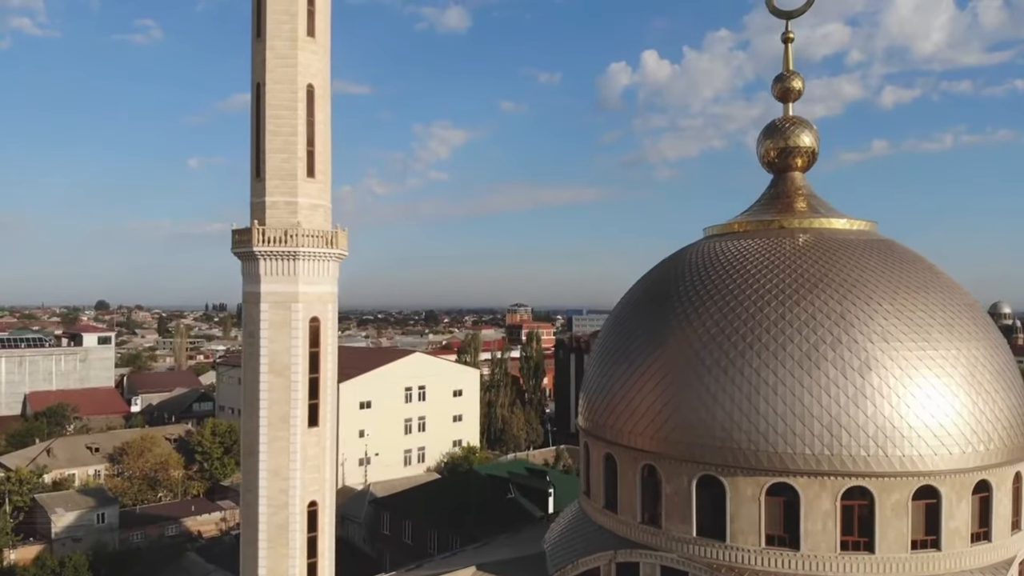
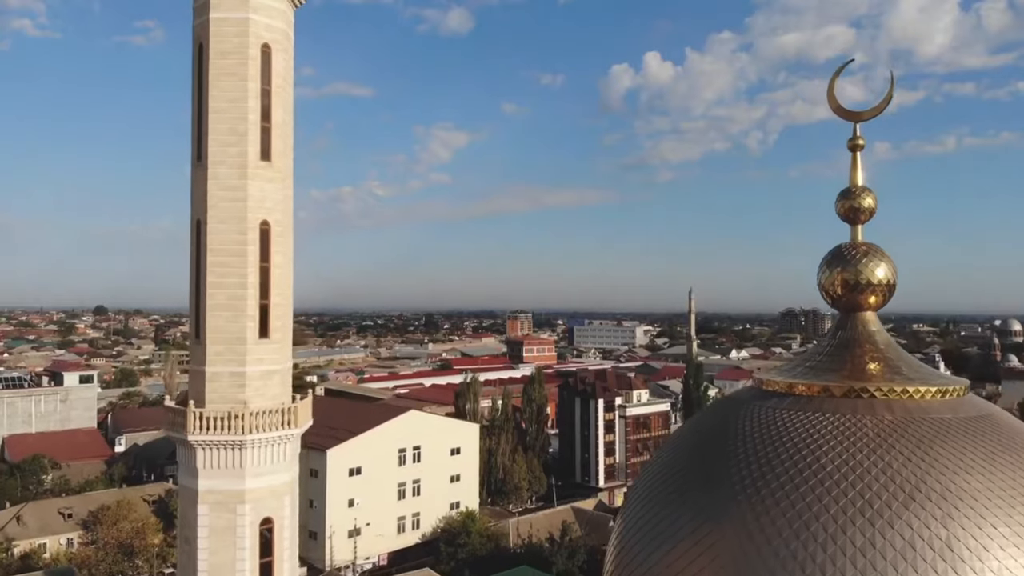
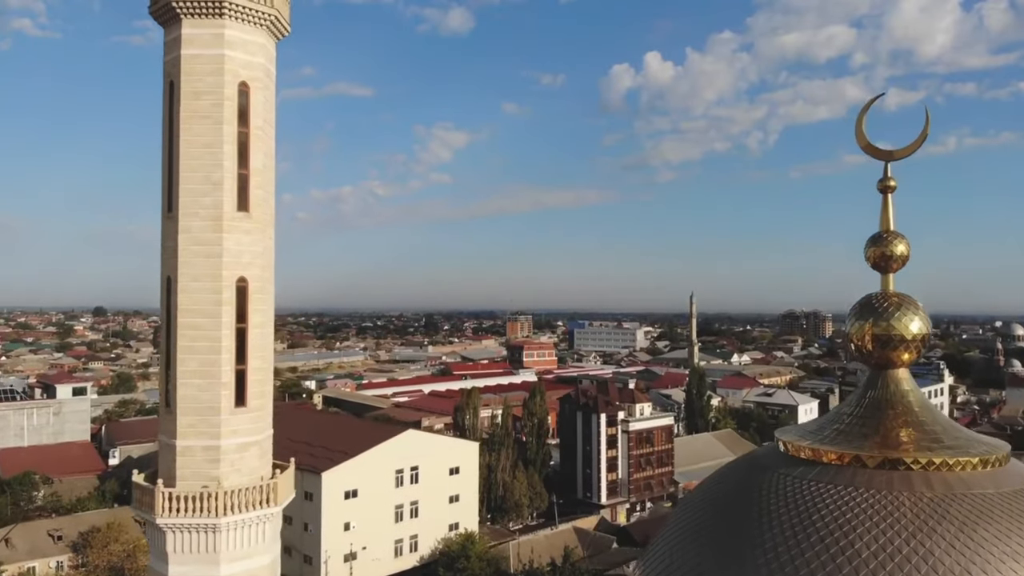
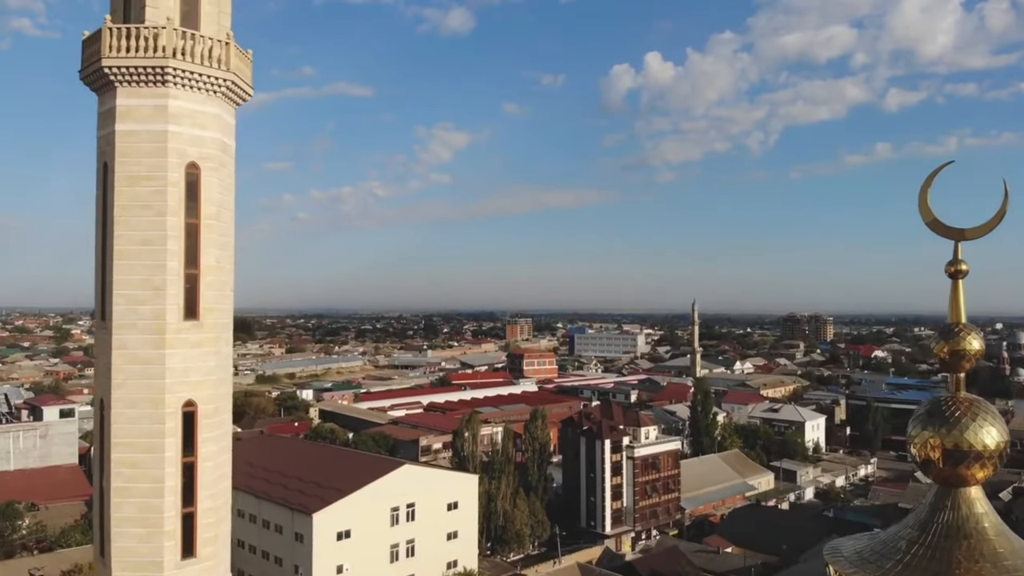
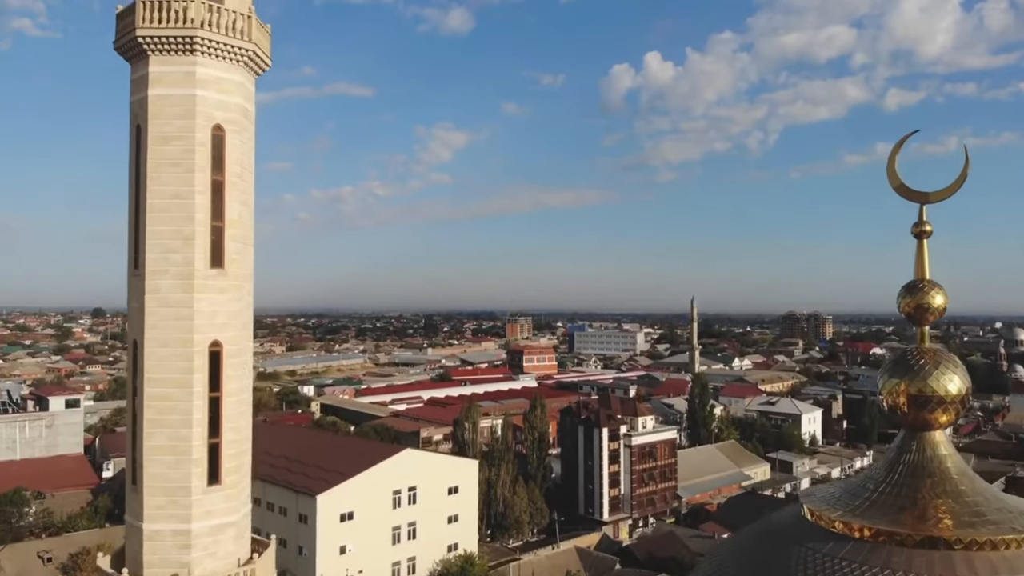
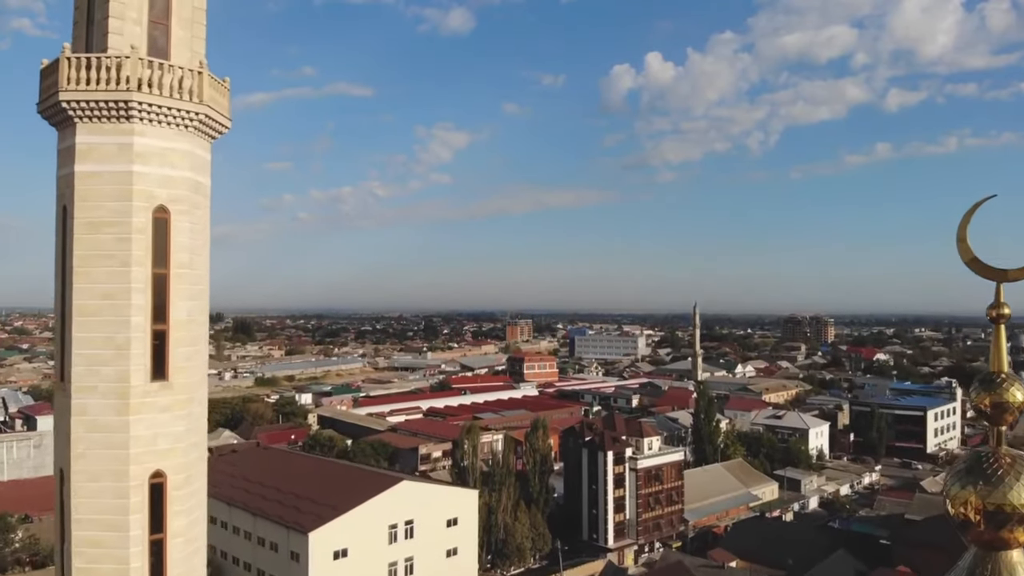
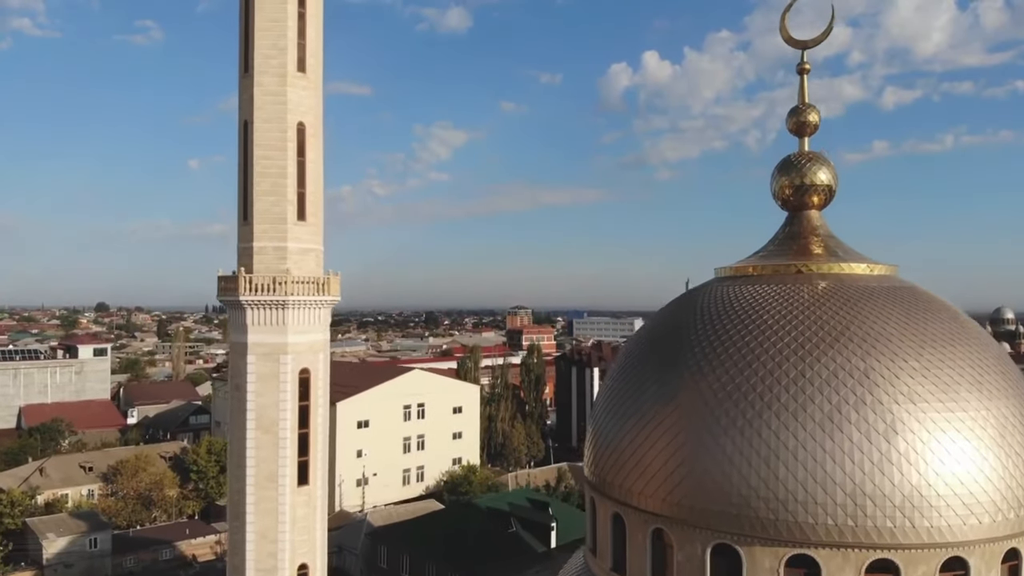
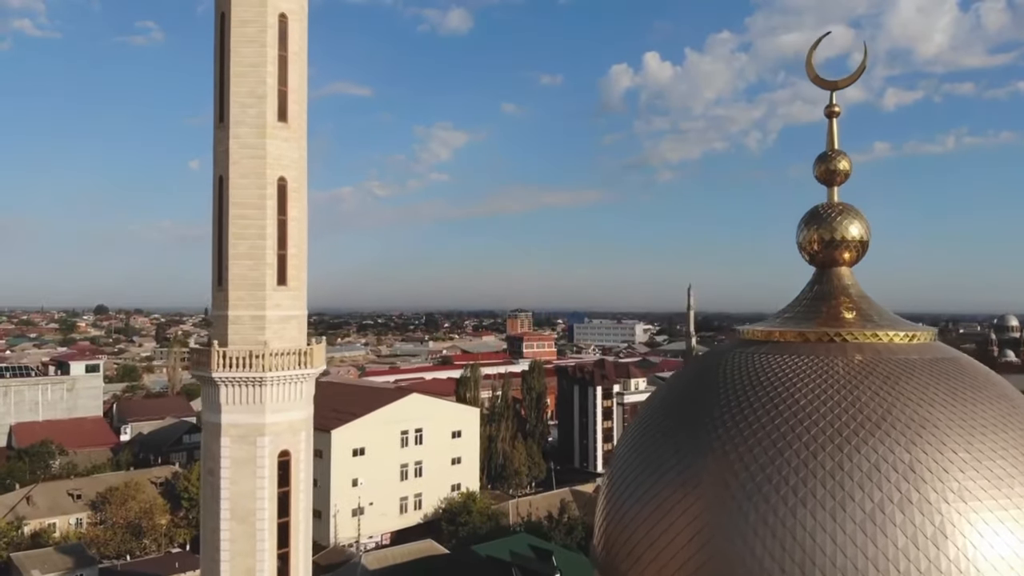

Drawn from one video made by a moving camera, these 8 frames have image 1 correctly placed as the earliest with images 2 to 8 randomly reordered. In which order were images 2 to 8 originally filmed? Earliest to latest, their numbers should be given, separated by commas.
7, 8, 2, 3, 5, 4, 6
